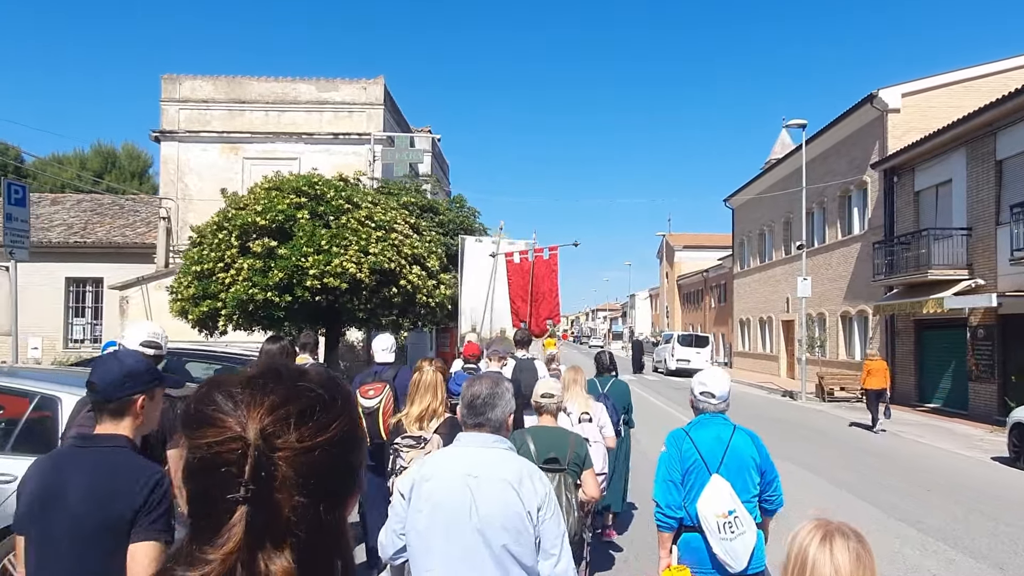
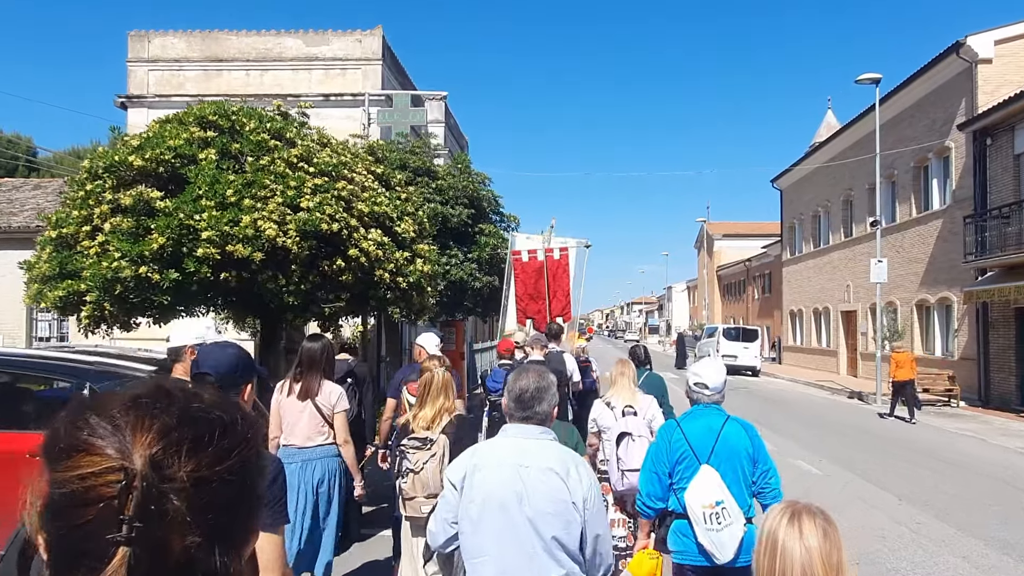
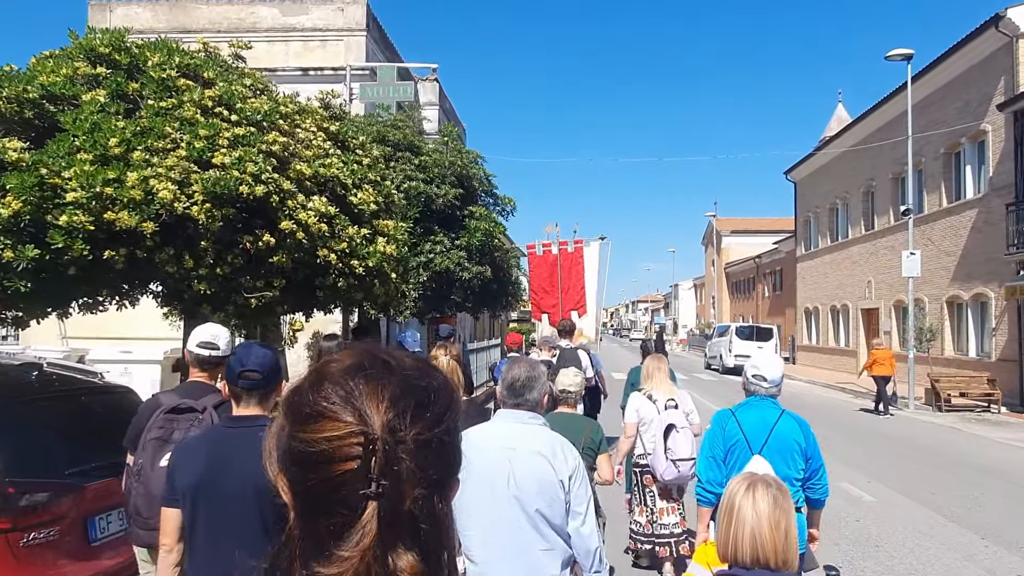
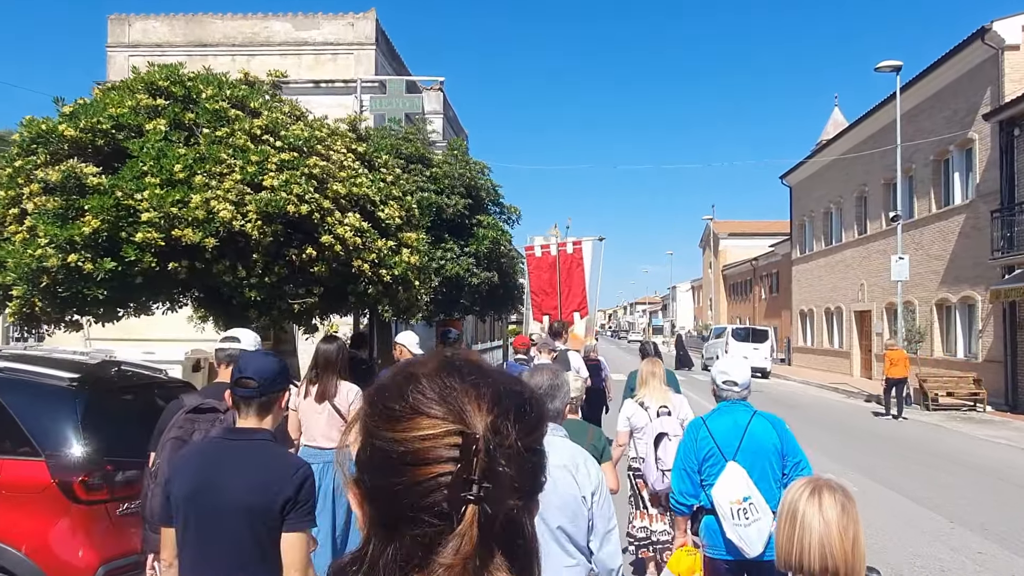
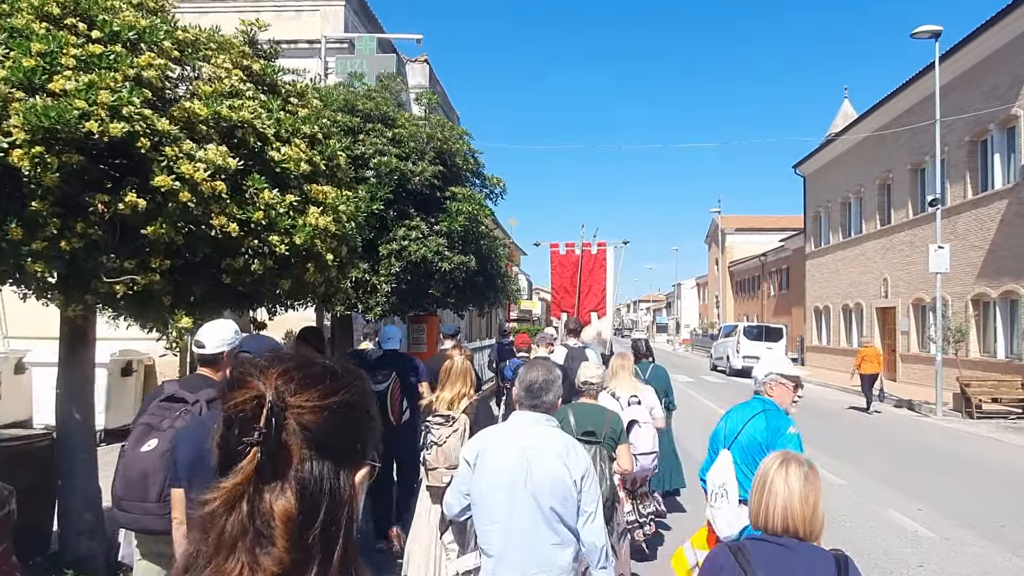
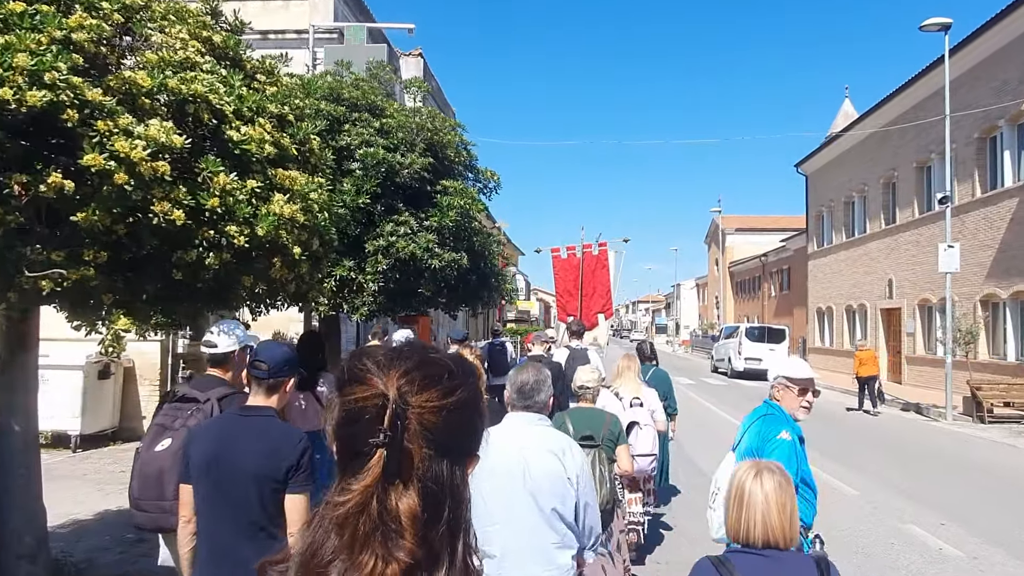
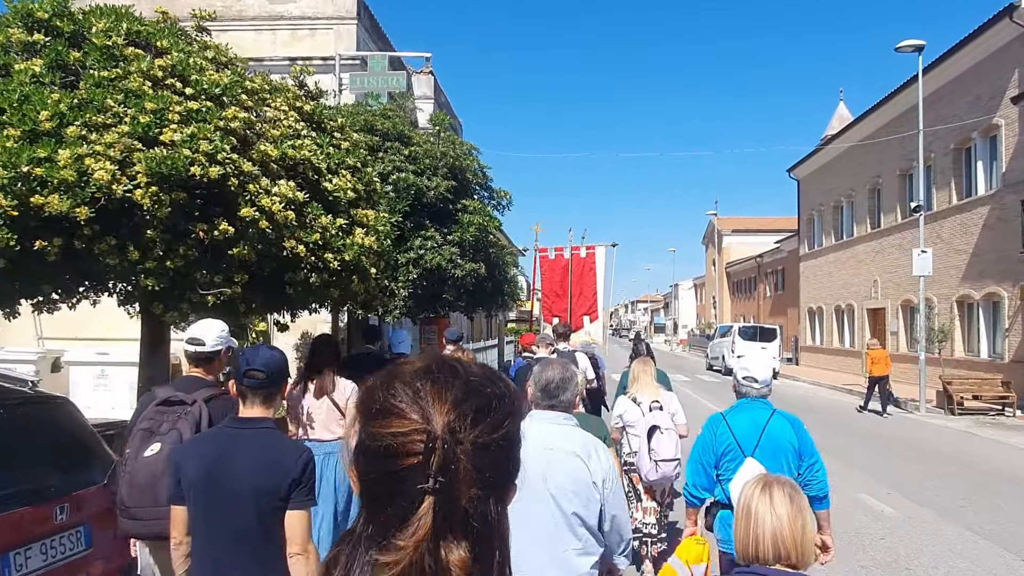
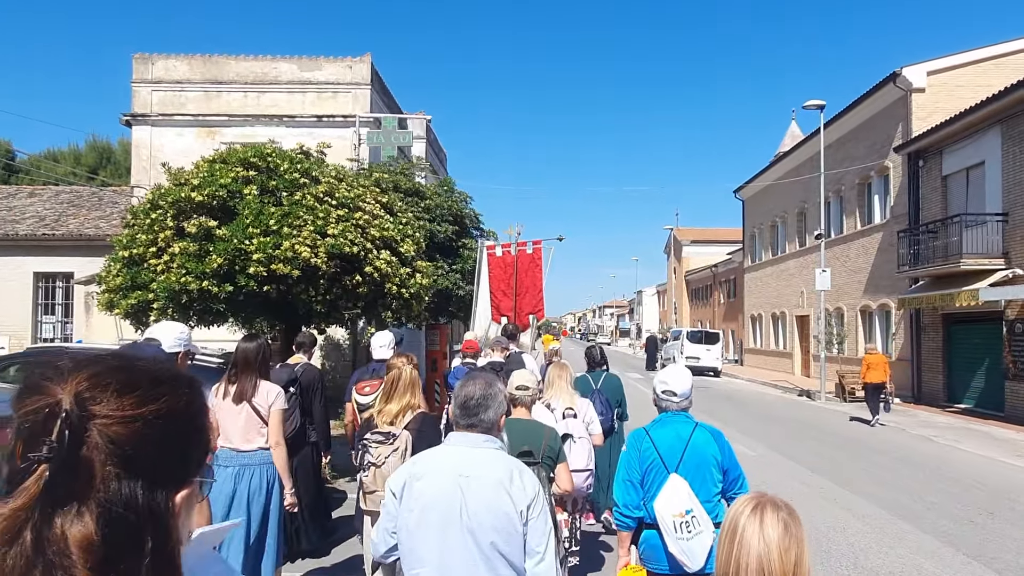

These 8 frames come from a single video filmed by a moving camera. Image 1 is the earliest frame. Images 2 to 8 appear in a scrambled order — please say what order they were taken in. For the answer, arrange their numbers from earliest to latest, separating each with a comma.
8, 2, 4, 3, 7, 5, 6
